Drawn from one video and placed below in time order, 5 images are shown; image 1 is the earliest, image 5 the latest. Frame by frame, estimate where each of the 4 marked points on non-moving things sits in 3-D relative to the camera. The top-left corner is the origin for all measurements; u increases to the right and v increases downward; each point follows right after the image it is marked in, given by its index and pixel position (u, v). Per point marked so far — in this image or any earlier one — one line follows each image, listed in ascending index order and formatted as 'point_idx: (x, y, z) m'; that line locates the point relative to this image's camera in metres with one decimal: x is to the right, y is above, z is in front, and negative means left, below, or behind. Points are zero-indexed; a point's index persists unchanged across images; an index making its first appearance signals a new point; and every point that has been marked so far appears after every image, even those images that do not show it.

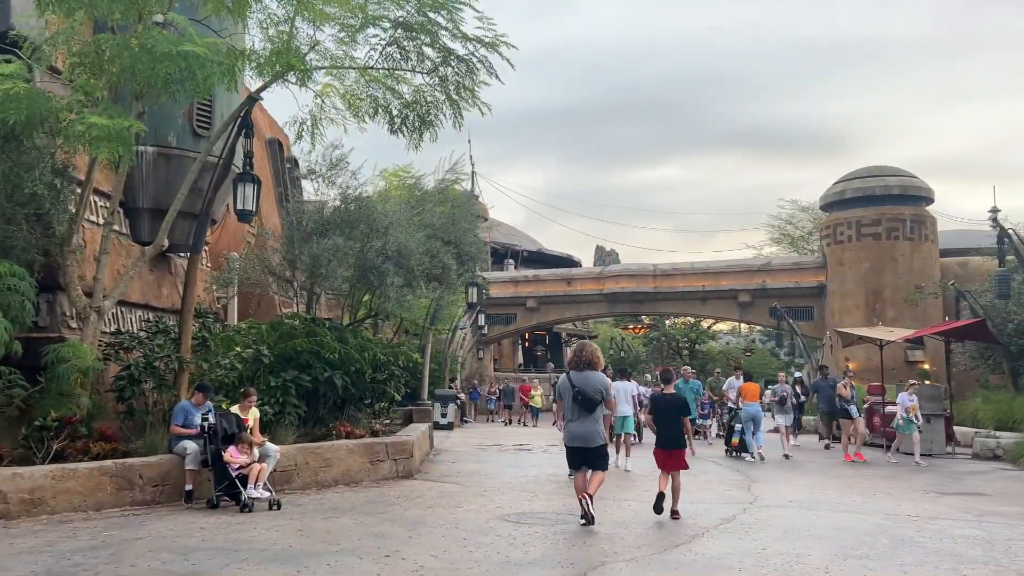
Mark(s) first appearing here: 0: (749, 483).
0: (+3.4, -2.8, +12.0) m
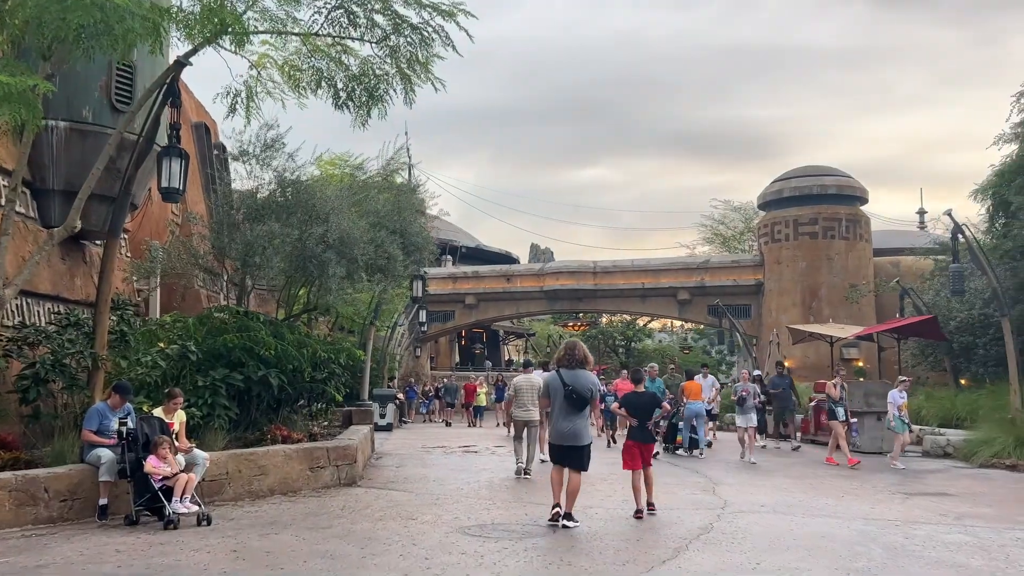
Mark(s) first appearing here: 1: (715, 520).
0: (+2.8, -2.7, +11.5) m
1: (+2.1, -2.4, +8.6) m
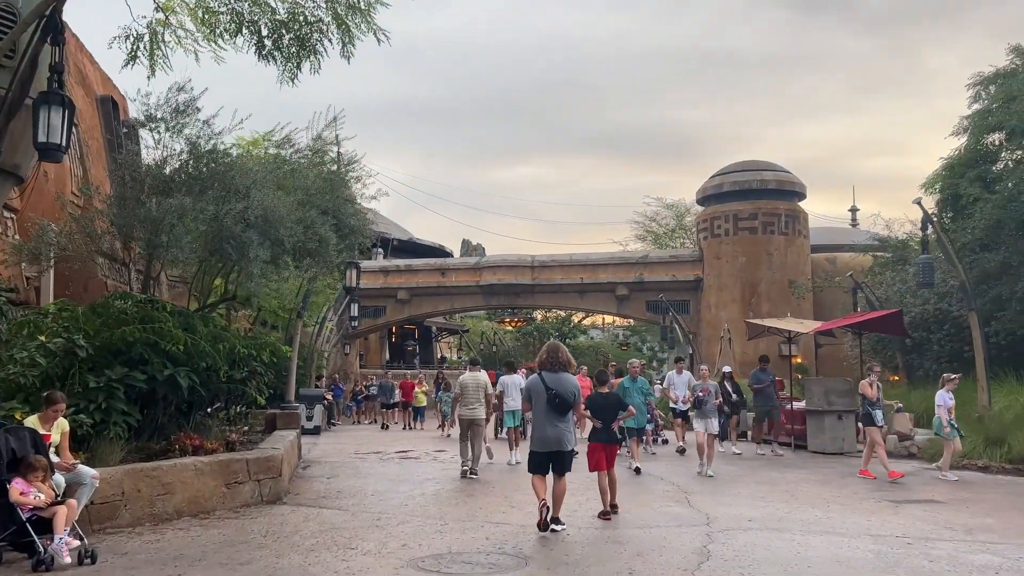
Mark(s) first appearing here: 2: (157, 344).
0: (+2.2, -2.6, +10.3) m
1: (+1.7, -2.3, +7.4) m
2: (-4.1, -0.6, +9.4) m
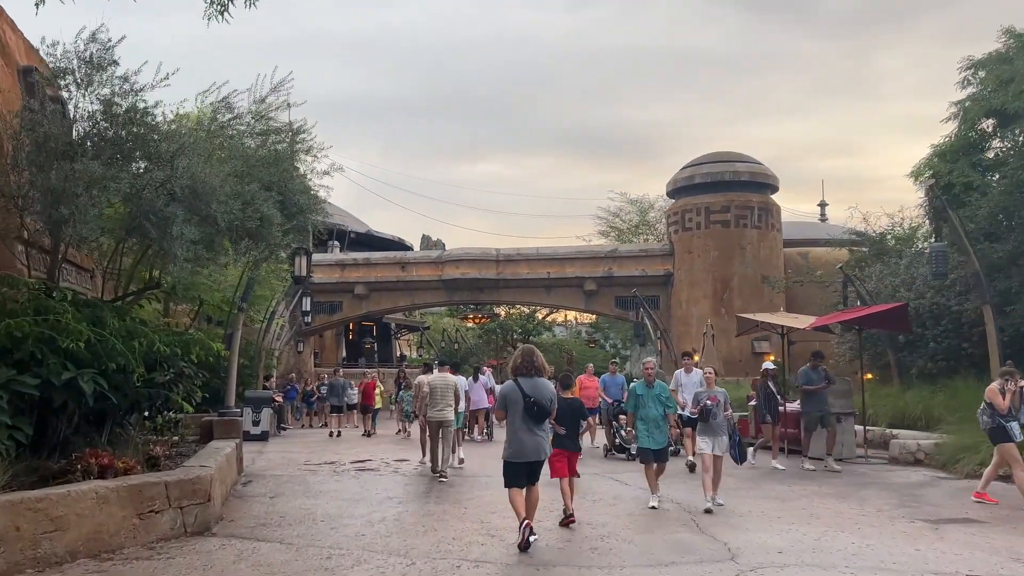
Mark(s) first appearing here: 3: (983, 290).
0: (+1.9, -2.4, +8.9) m
1: (+1.7, -2.1, +5.9) m
2: (-4.3, -0.5, +7.6) m
3: (+7.7, -0.1, +13.6) m
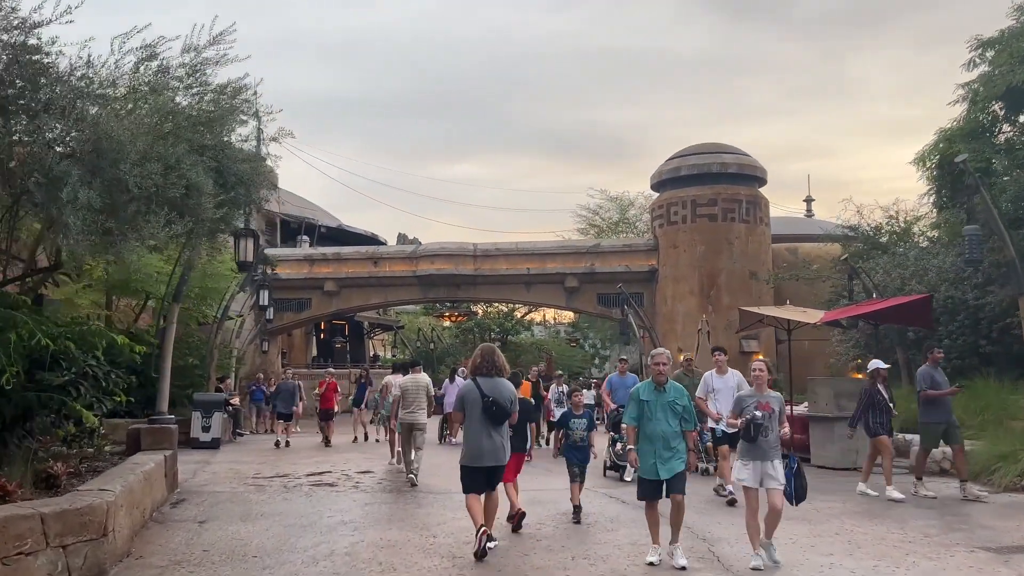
0: (+1.7, -2.3, +7.3) m
1: (+1.5, -2.0, +4.3) m
2: (-4.4, -0.3, +5.9) m
3: (+7.4, +0.1, +12.2) m
